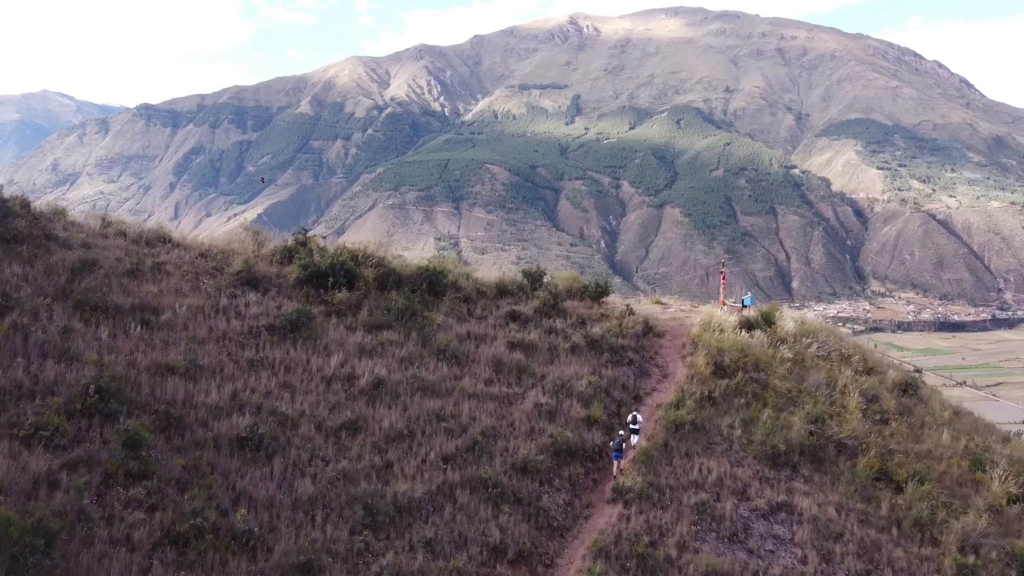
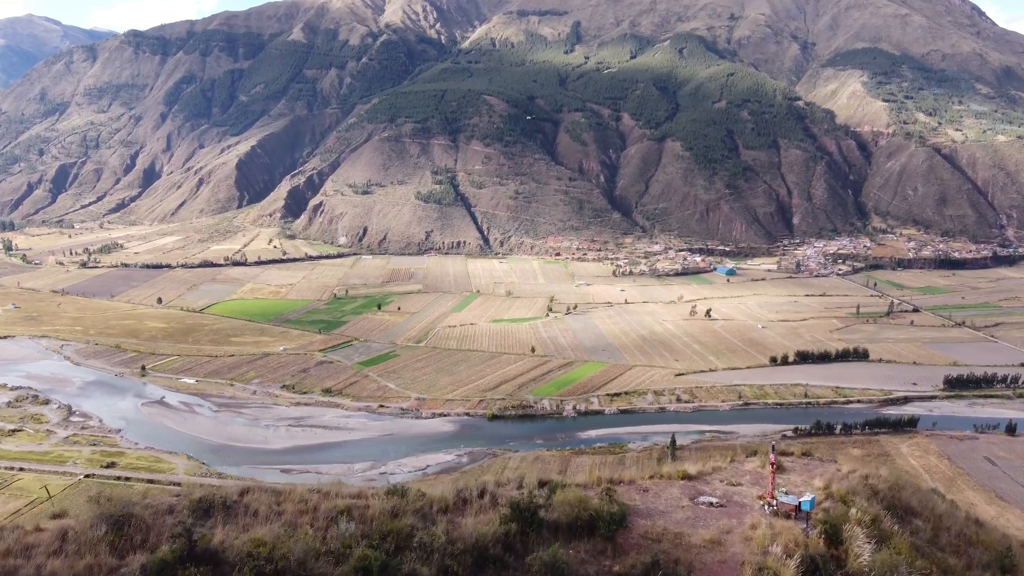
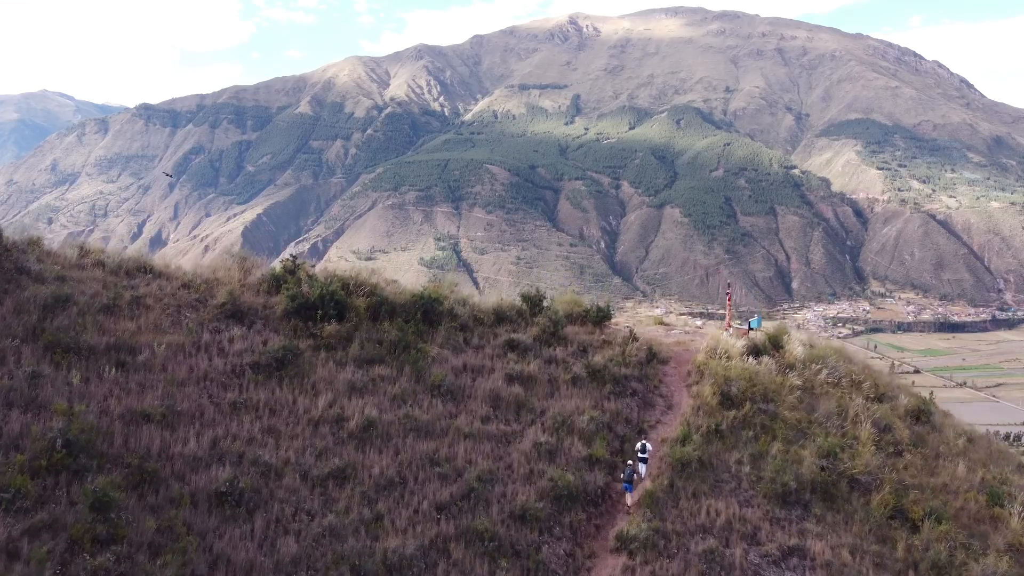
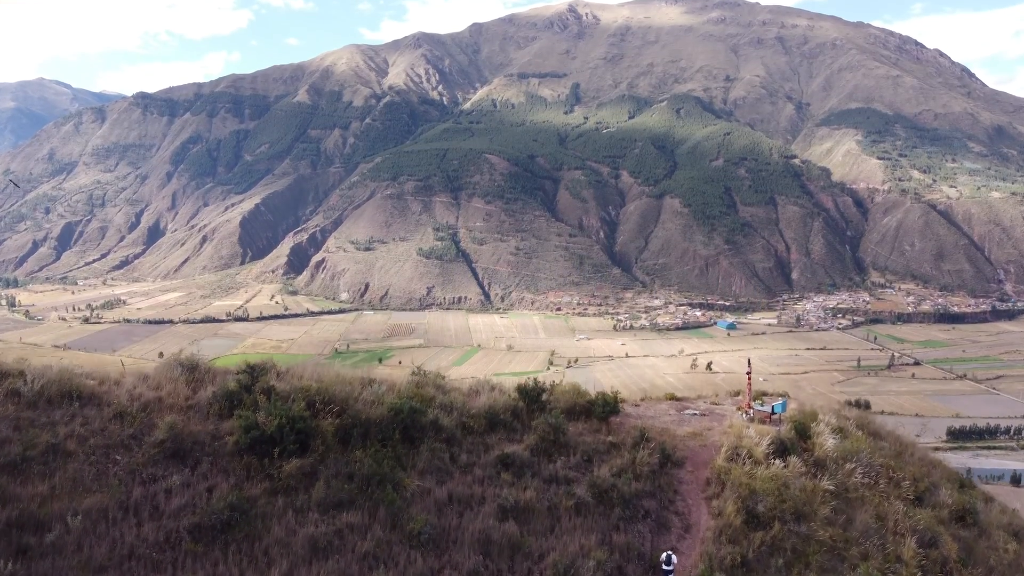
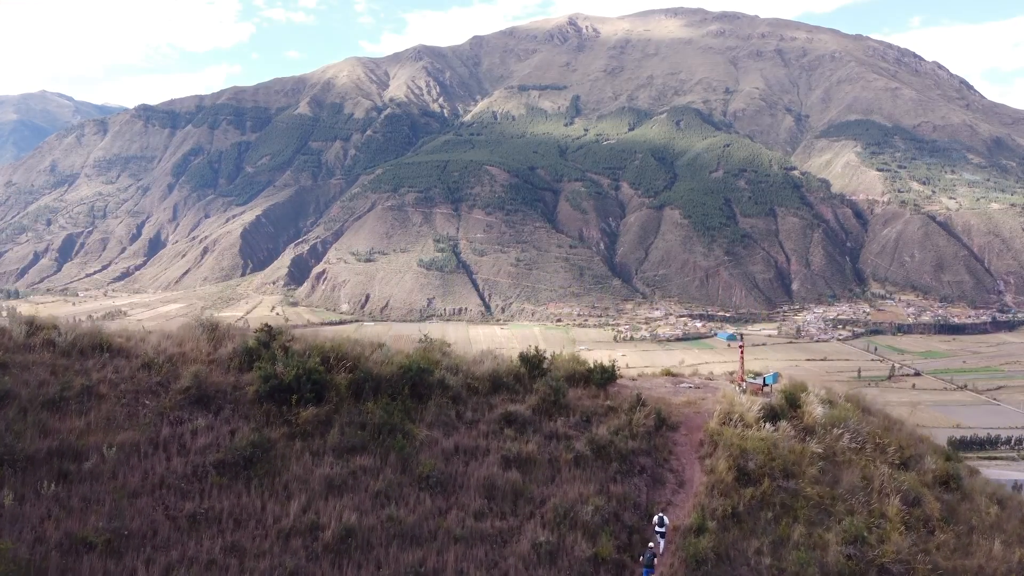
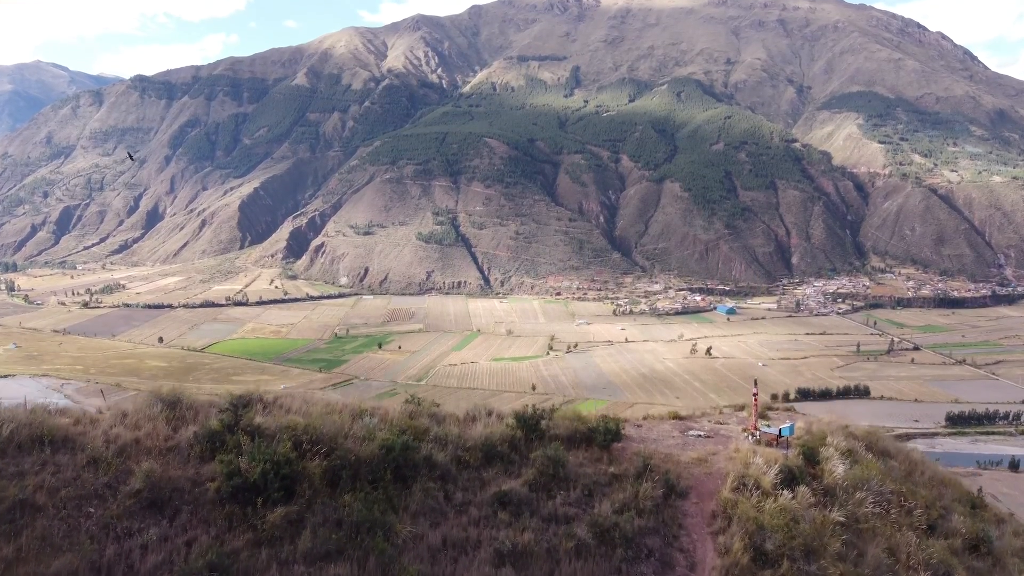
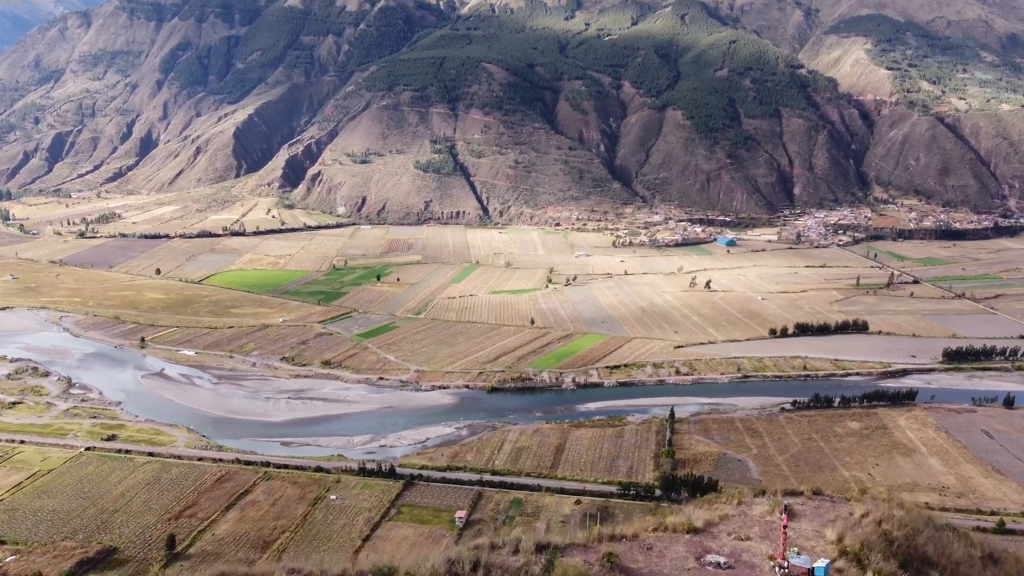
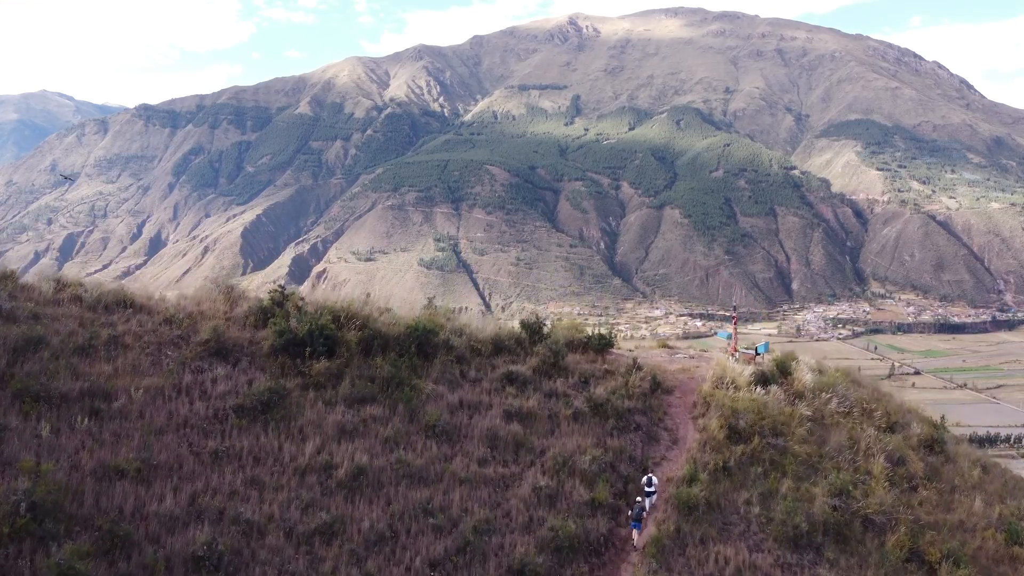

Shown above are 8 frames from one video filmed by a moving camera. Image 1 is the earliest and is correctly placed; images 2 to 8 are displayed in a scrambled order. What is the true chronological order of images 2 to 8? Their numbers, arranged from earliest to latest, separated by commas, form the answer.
3, 8, 5, 4, 6, 2, 7
